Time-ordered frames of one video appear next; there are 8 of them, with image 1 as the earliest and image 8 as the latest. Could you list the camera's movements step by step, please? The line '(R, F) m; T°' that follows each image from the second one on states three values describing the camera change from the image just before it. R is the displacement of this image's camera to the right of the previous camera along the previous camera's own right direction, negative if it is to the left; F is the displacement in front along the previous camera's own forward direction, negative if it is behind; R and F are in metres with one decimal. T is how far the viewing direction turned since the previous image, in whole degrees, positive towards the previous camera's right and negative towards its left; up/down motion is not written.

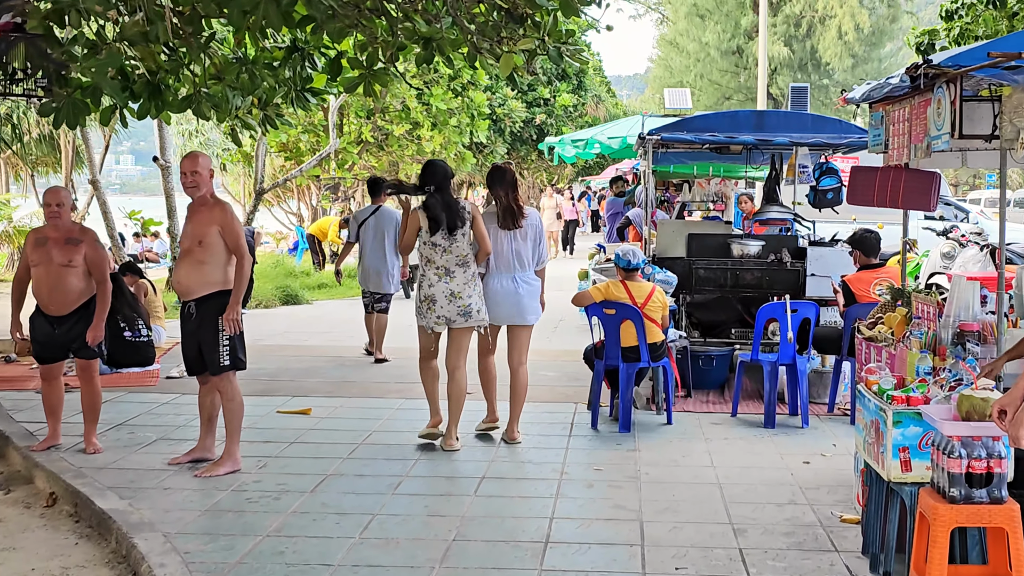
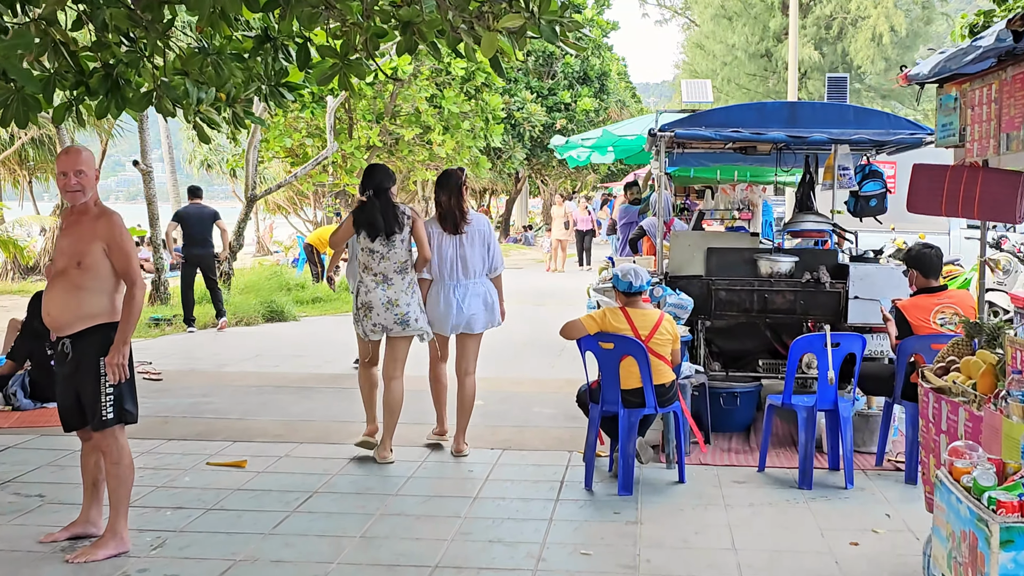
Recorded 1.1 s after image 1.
(+0.2, +1.2) m; -1°
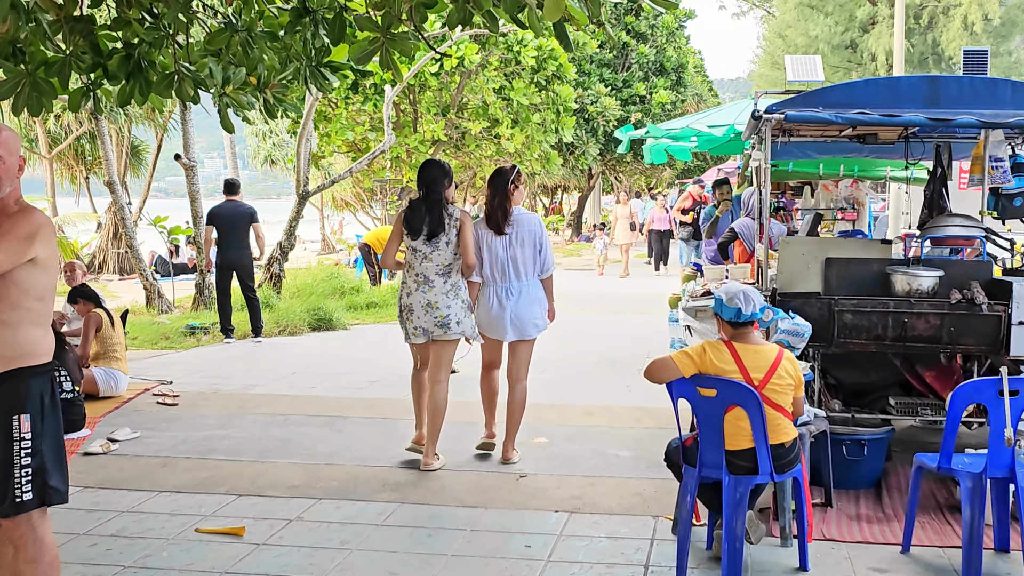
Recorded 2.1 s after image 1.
(0.0, +1.2) m; -3°
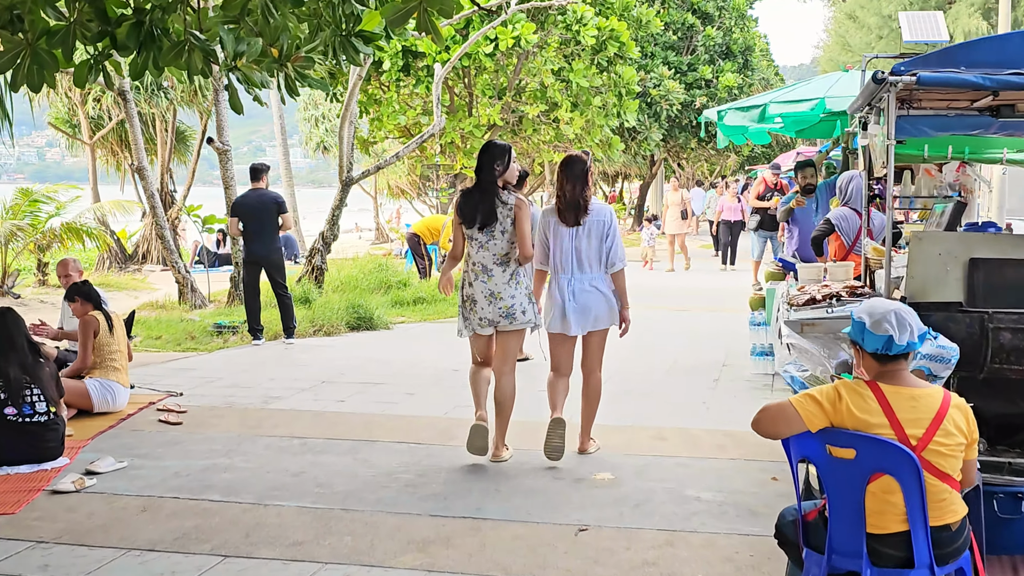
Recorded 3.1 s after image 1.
(0.0, +1.0) m; -3°
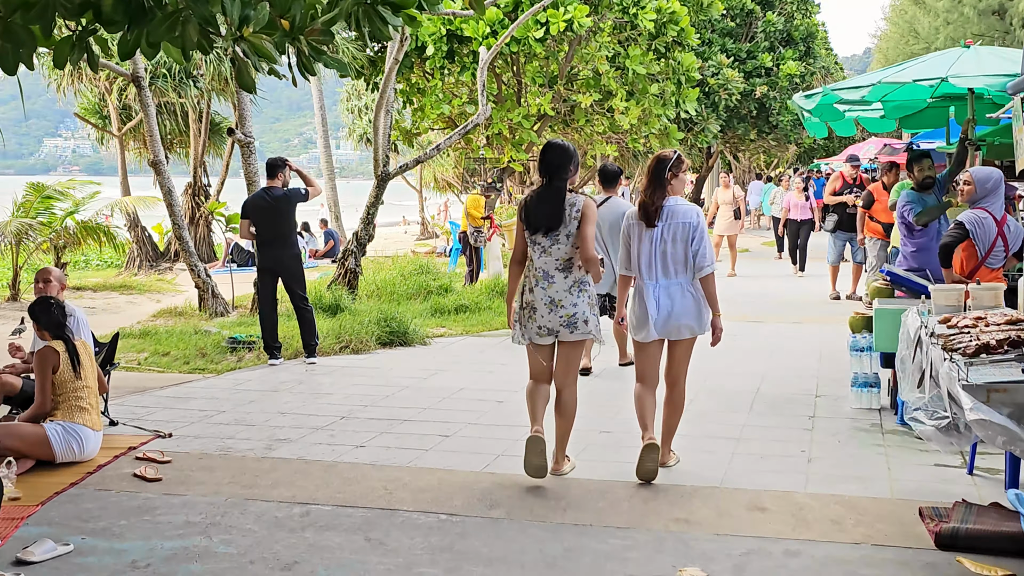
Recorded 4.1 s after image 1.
(0.0, +1.2) m; -2°
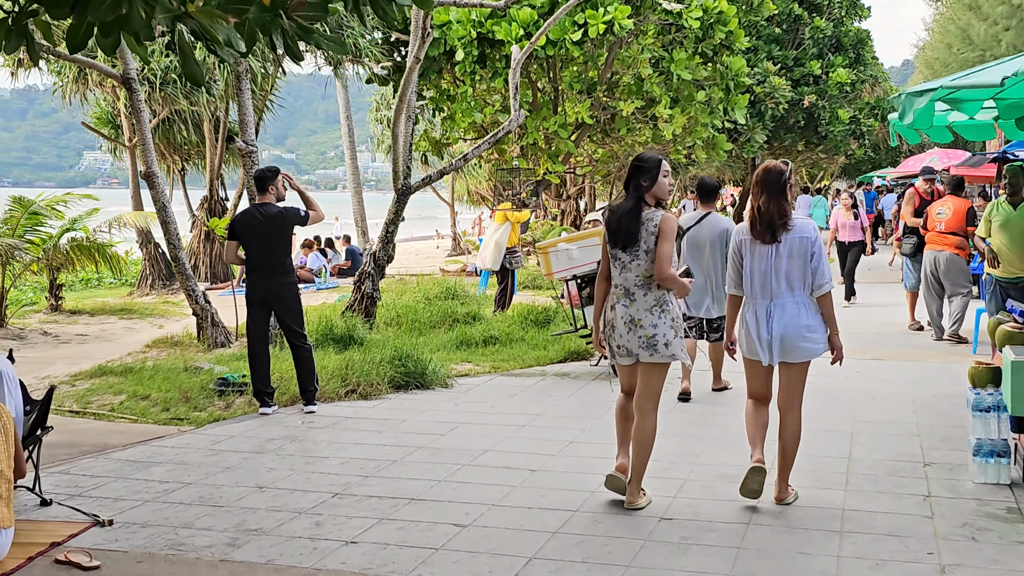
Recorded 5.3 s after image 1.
(0.0, +1.3) m; -2°
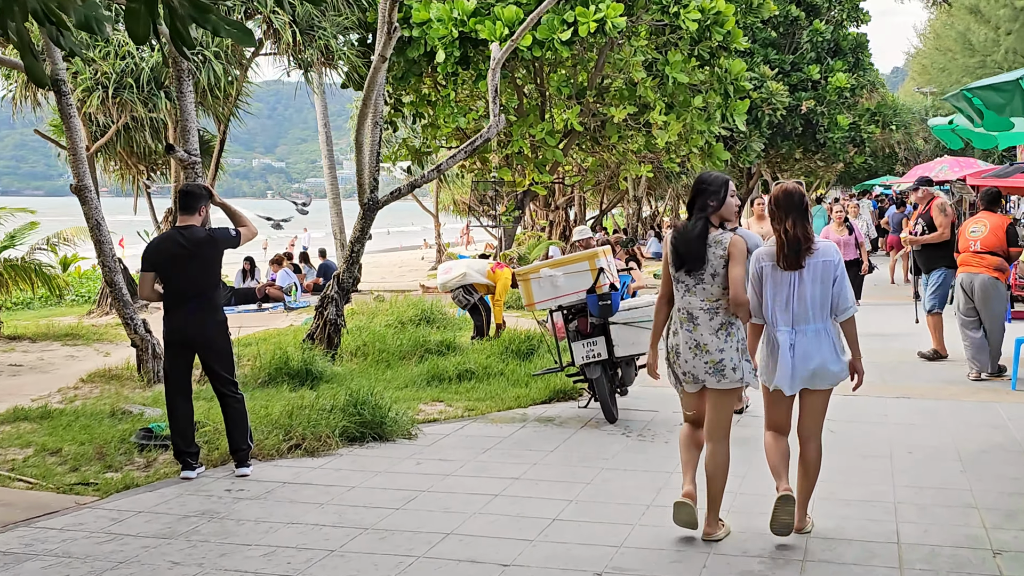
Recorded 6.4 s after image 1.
(+0.1, +1.1) m; 0°
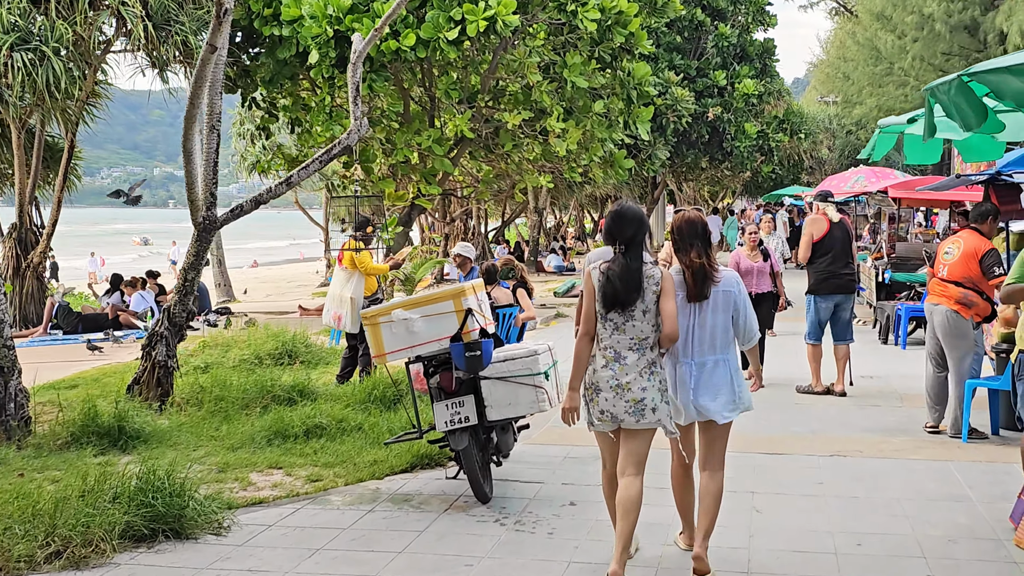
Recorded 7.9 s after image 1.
(+0.3, +1.4) m; +4°
